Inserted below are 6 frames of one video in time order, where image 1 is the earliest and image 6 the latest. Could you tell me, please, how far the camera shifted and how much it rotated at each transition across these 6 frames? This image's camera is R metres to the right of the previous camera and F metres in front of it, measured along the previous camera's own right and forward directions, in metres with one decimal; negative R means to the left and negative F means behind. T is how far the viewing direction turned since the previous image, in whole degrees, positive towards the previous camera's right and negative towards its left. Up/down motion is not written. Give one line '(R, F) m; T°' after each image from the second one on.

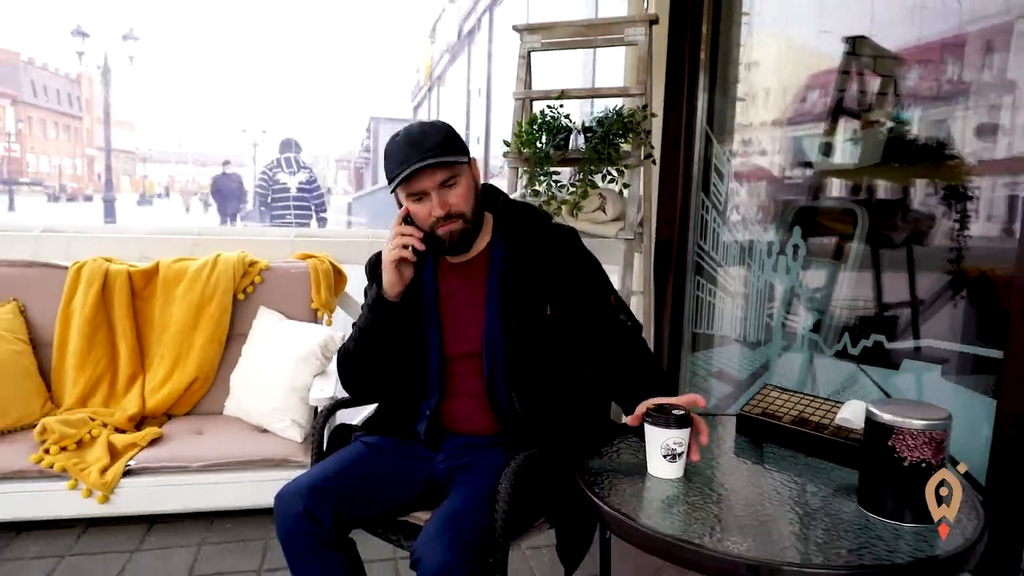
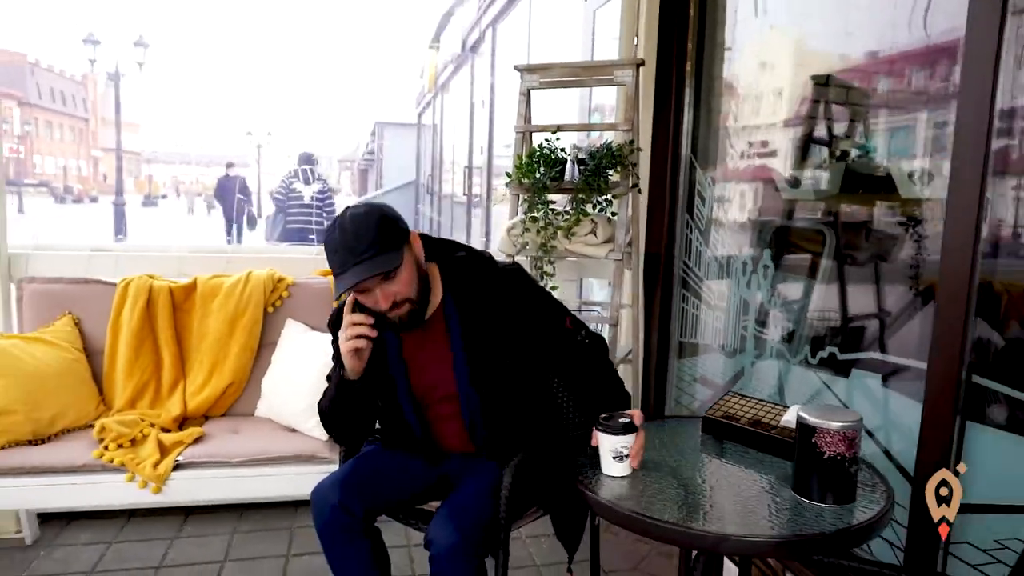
(0.0, -0.2) m; 0°
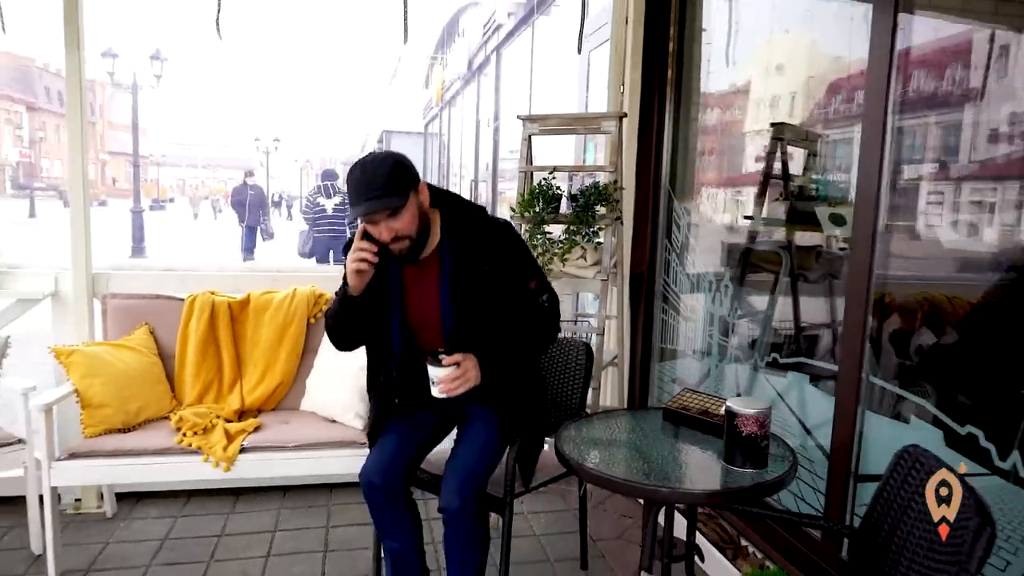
(0.0, -0.4) m; 0°
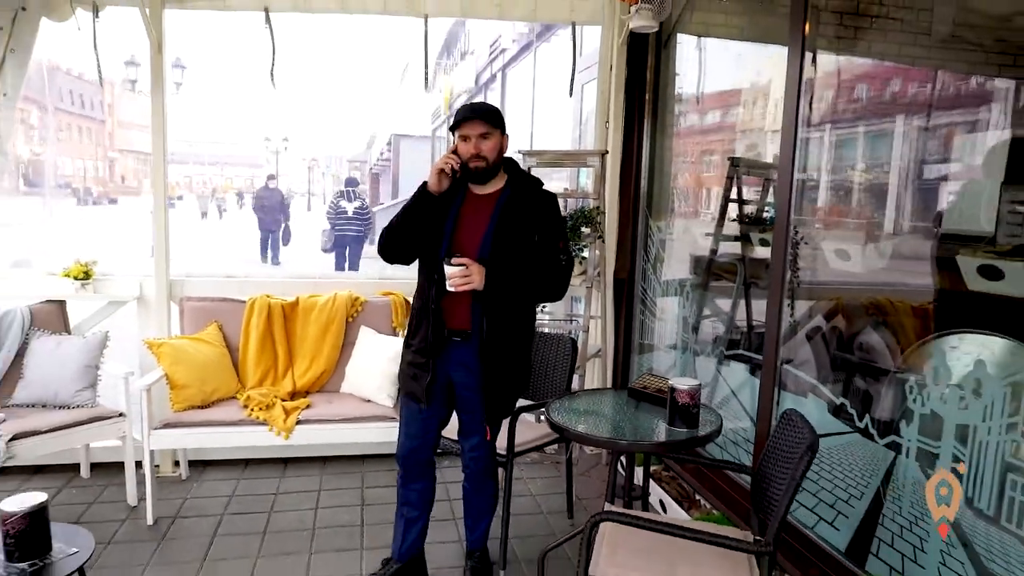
(0.0, -0.6) m; 0°
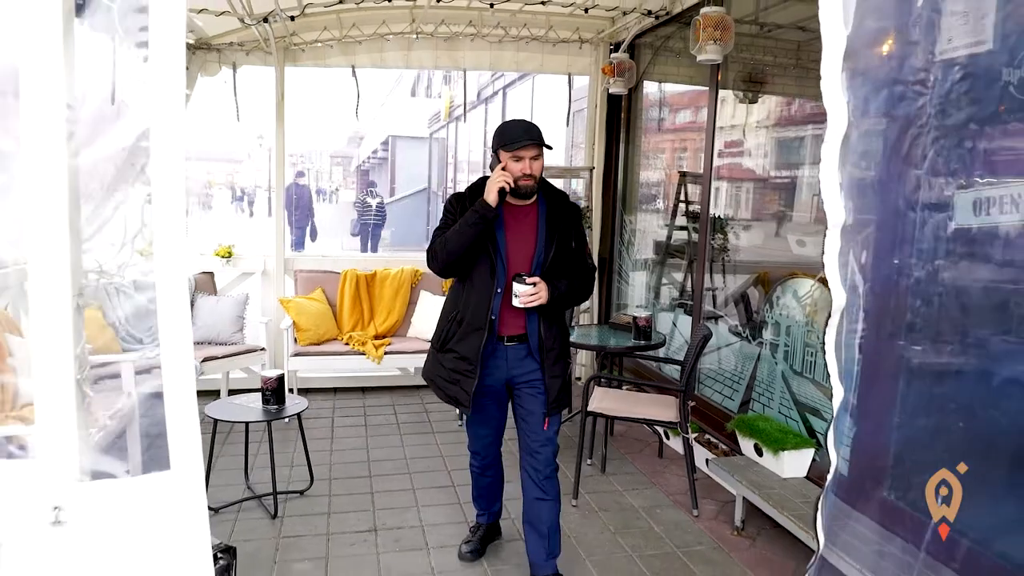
(-0.2, -1.4) m; +1°
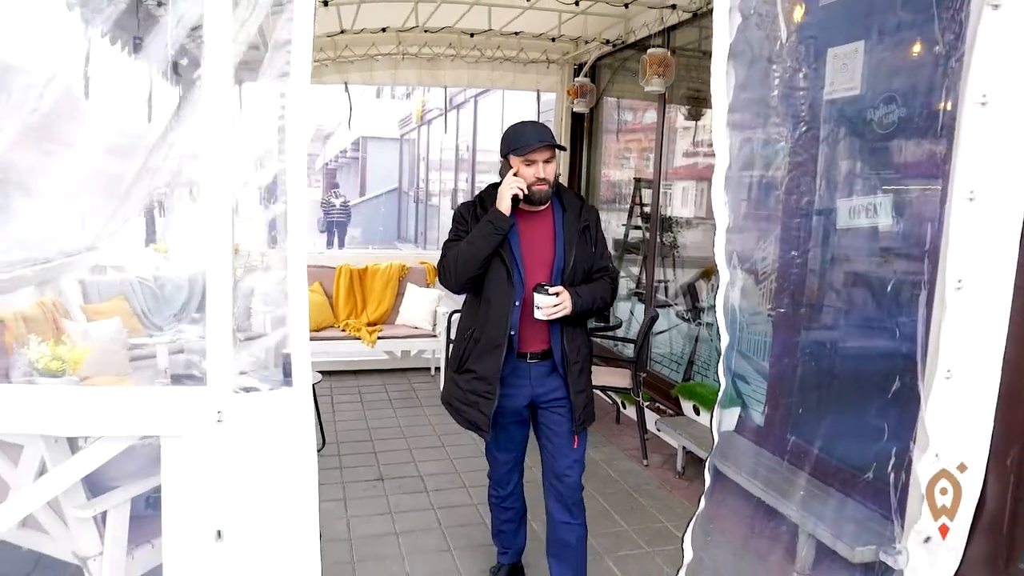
(-0.1, -0.6) m; +3°
